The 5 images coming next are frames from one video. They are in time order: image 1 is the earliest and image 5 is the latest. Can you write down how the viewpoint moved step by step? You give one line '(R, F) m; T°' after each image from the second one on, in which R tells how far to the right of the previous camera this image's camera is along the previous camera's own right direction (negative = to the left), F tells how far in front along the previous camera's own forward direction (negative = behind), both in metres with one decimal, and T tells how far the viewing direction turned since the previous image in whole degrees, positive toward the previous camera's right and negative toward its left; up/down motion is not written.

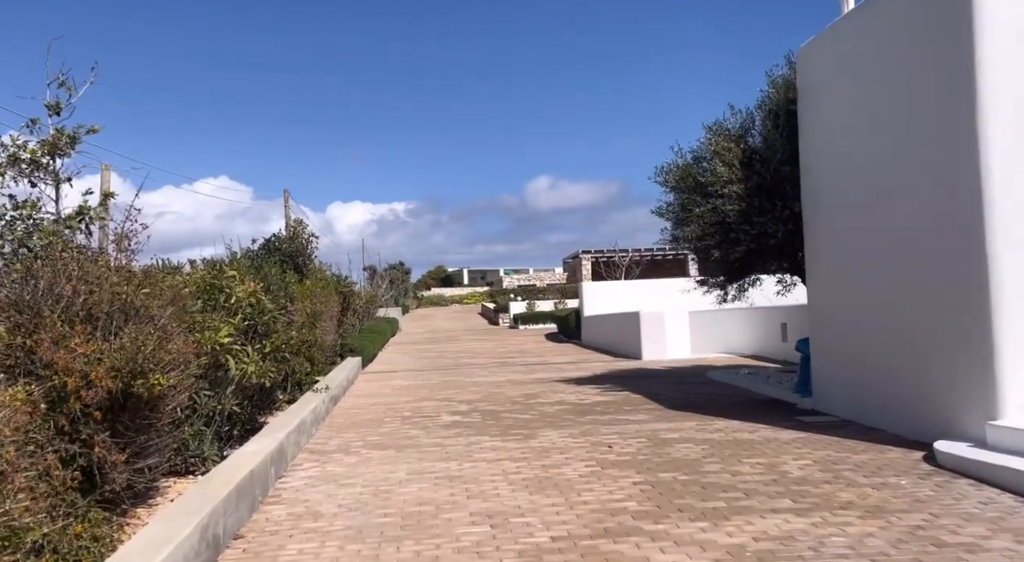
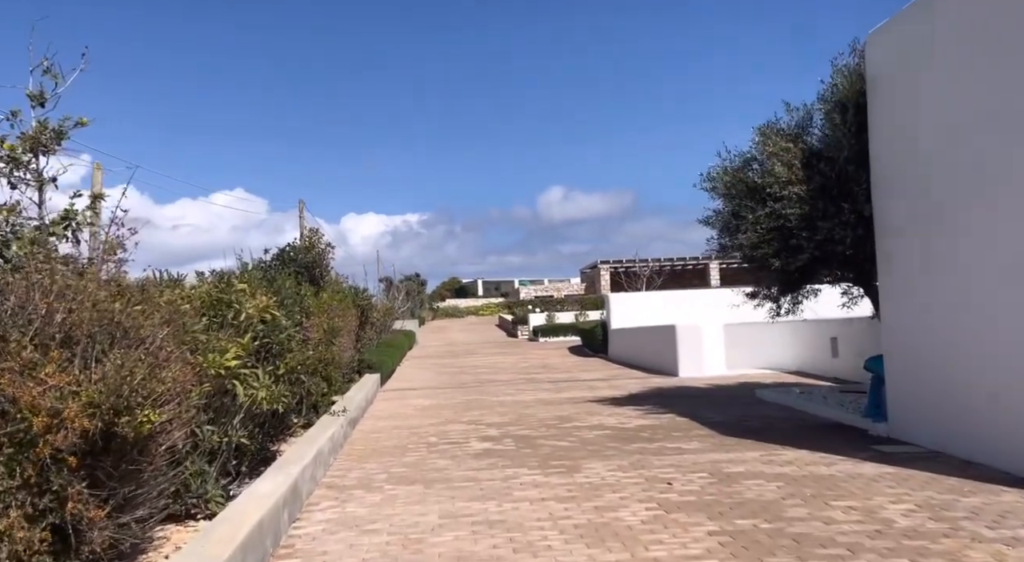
(-0.3, +1.0) m; -1°
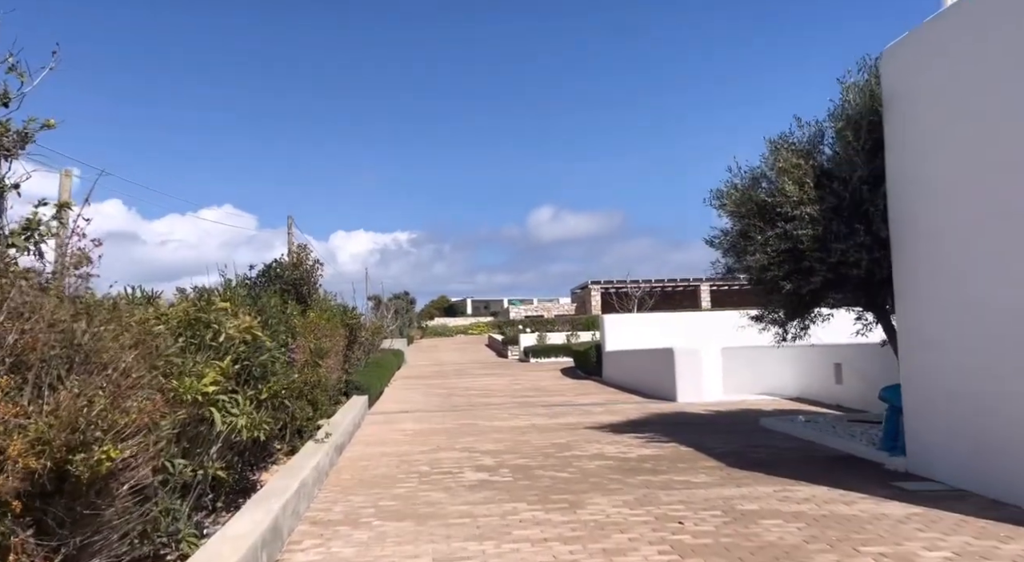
(-0.1, +0.5) m; +1°
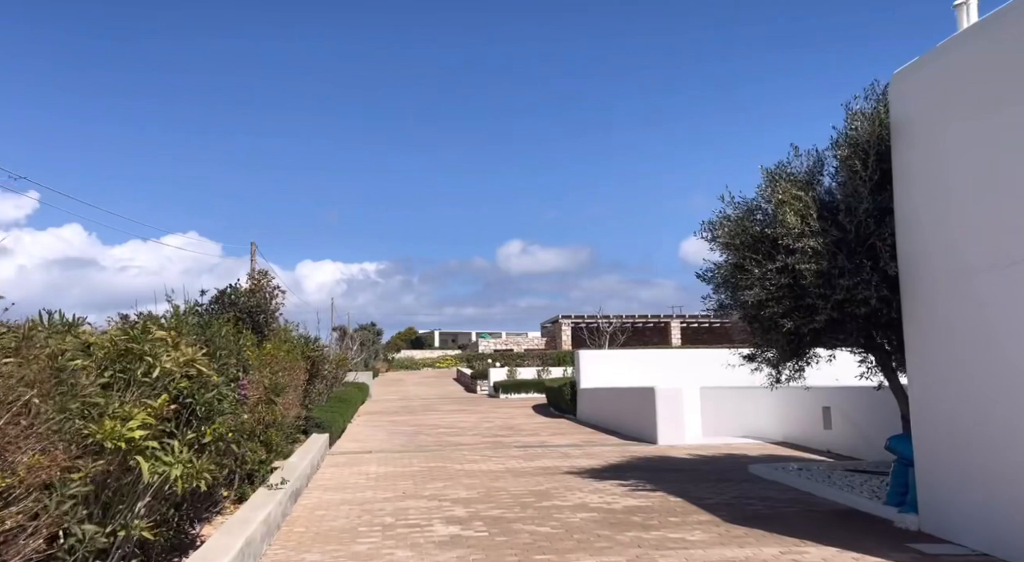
(-0.1, +0.9) m; +2°
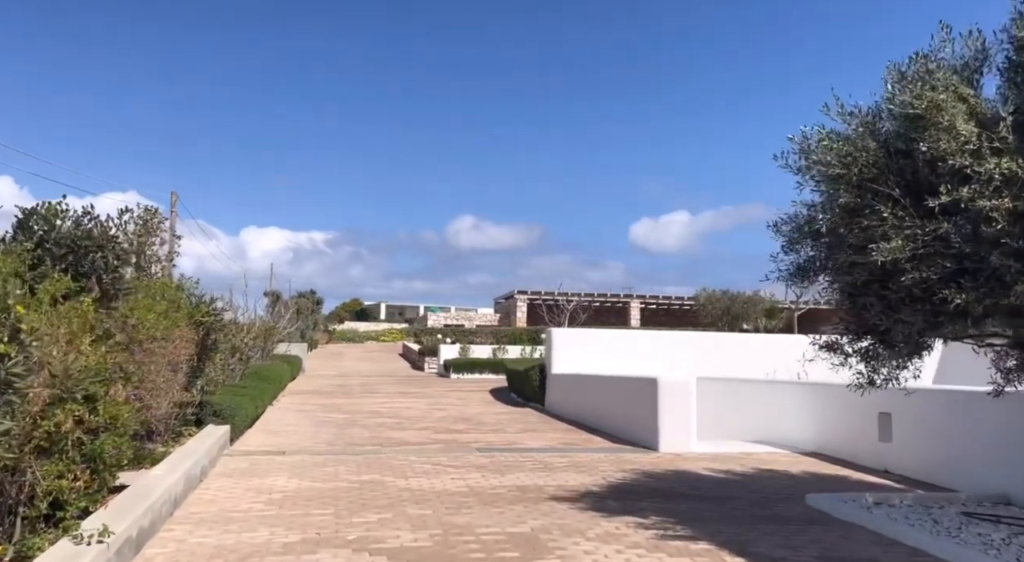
(-0.3, +3.7) m; +4°
